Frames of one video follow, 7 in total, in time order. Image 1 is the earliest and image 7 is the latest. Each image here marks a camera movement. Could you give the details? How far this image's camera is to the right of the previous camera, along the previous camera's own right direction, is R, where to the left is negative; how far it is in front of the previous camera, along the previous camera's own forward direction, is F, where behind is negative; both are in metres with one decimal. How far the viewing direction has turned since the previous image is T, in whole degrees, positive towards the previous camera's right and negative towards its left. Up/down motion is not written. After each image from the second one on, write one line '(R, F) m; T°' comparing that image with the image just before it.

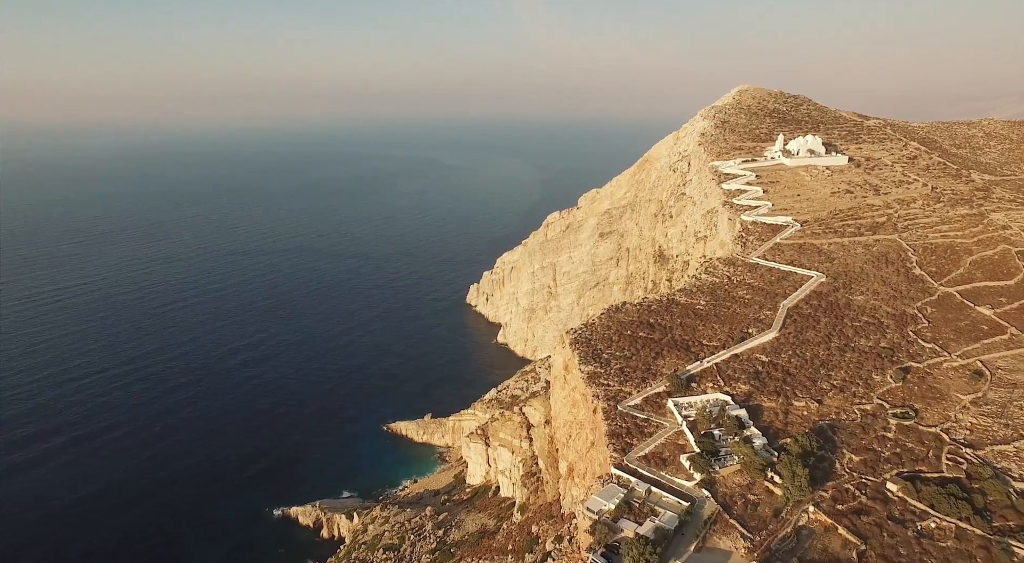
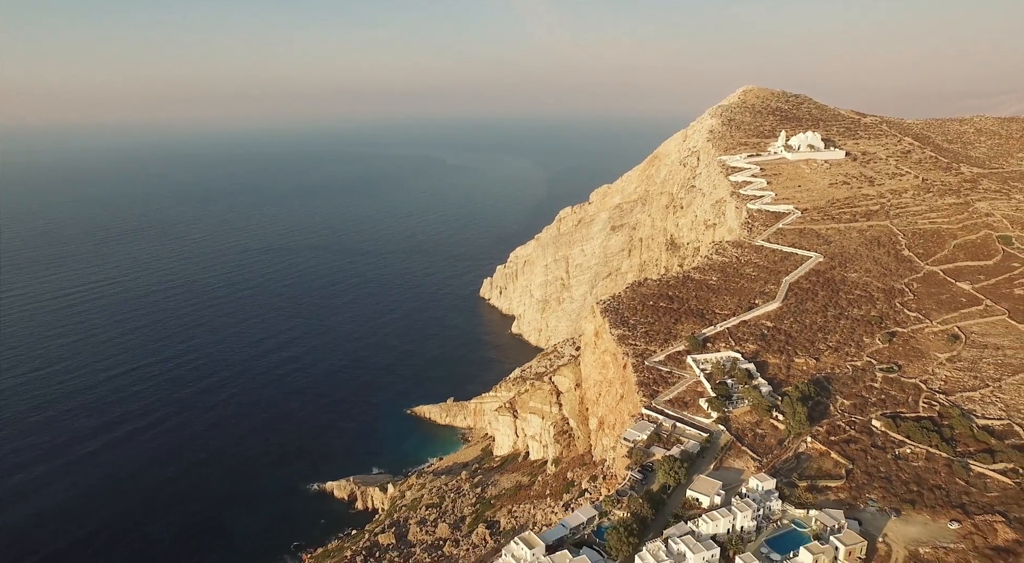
(-1.9, -4.8) m; 0°
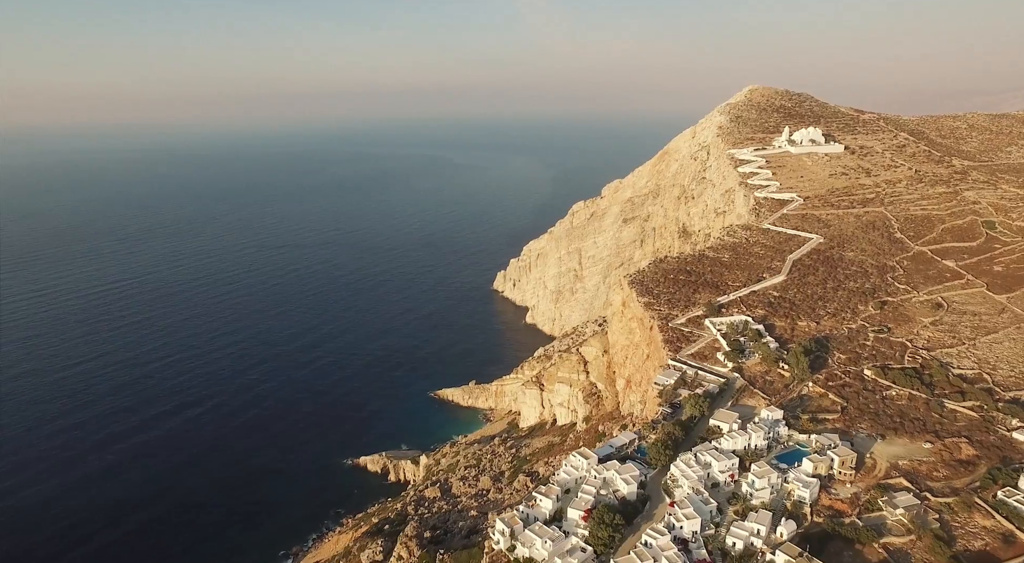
(-2.2, -5.2) m; 0°
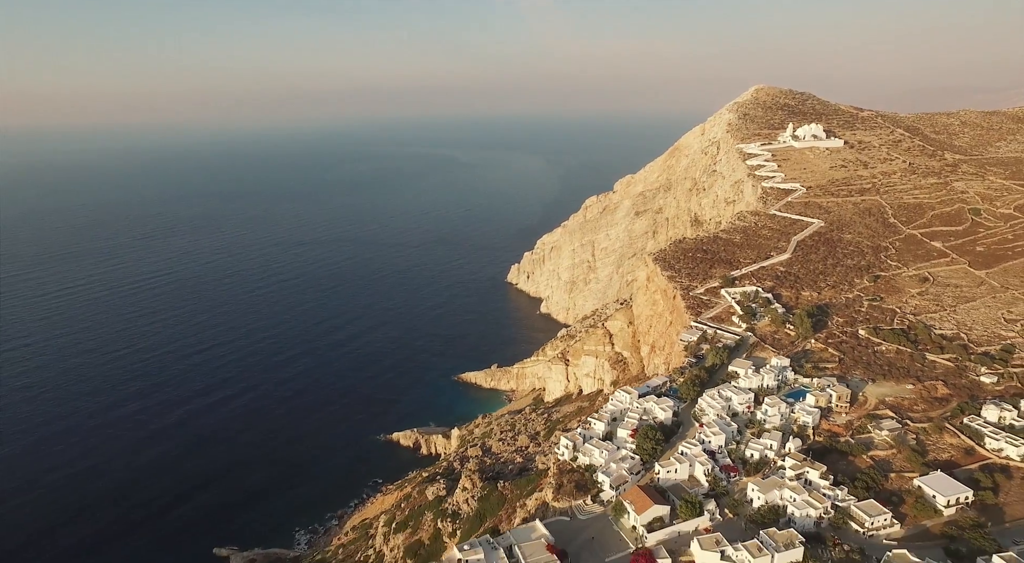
(-2.5, -5.8) m; 0°
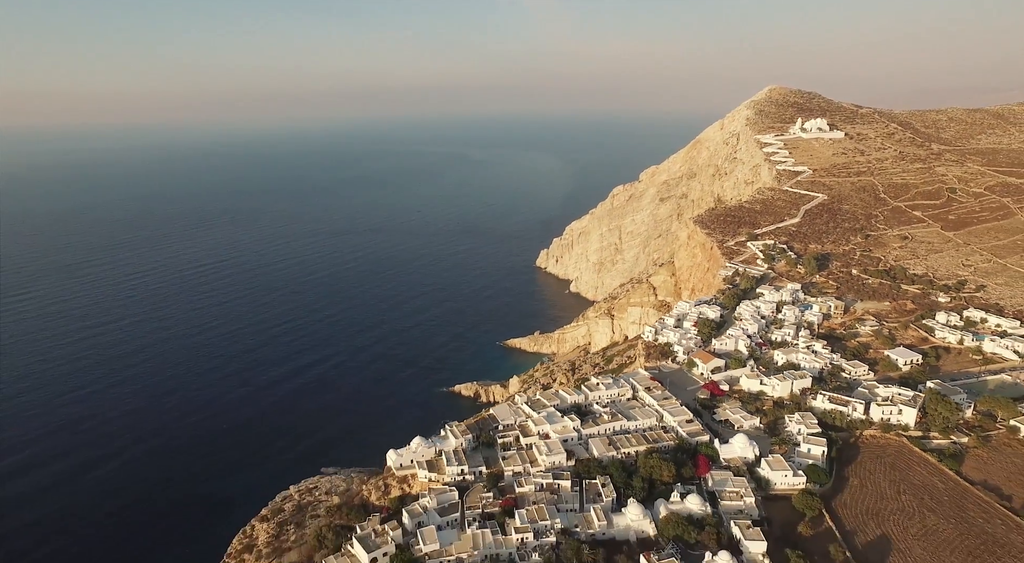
(-6.0, -13.7) m; 0°
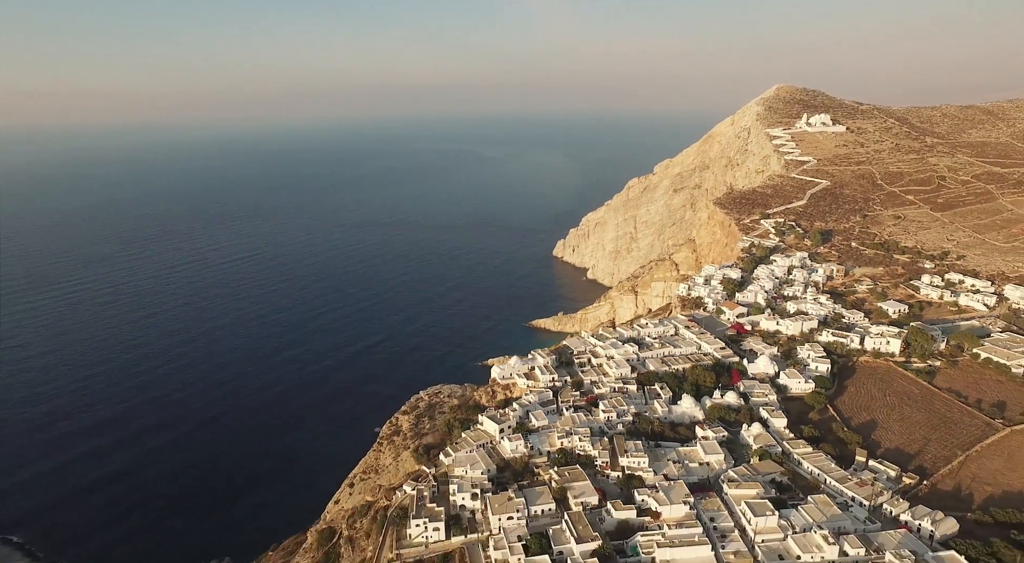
(-4.3, -9.0) m; 0°
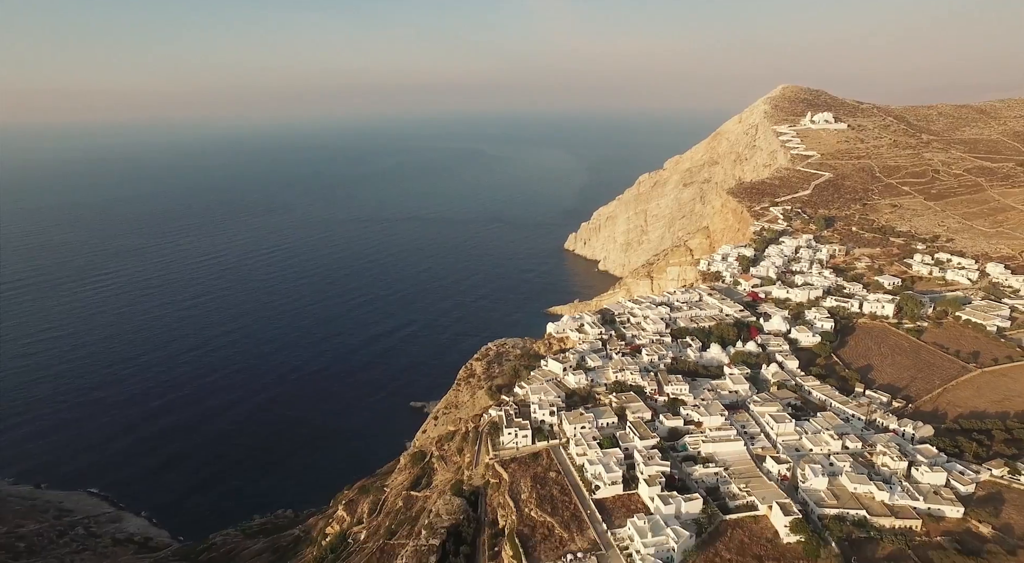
(-3.6, -7.1) m; 0°
